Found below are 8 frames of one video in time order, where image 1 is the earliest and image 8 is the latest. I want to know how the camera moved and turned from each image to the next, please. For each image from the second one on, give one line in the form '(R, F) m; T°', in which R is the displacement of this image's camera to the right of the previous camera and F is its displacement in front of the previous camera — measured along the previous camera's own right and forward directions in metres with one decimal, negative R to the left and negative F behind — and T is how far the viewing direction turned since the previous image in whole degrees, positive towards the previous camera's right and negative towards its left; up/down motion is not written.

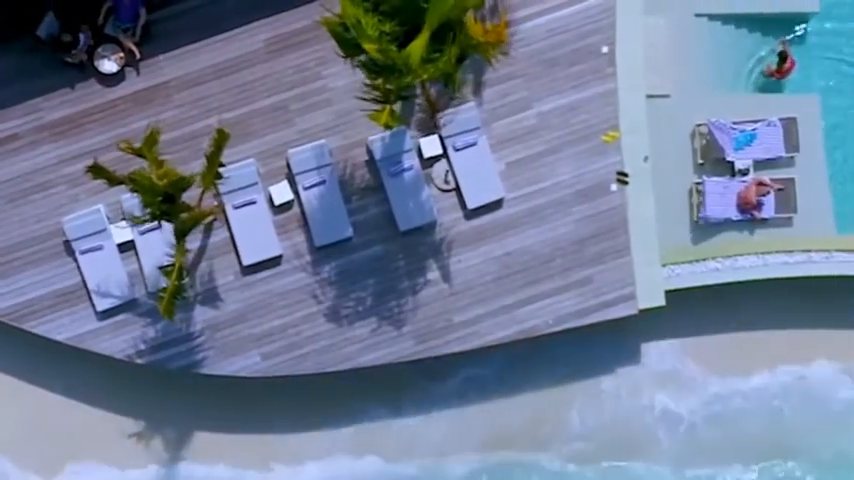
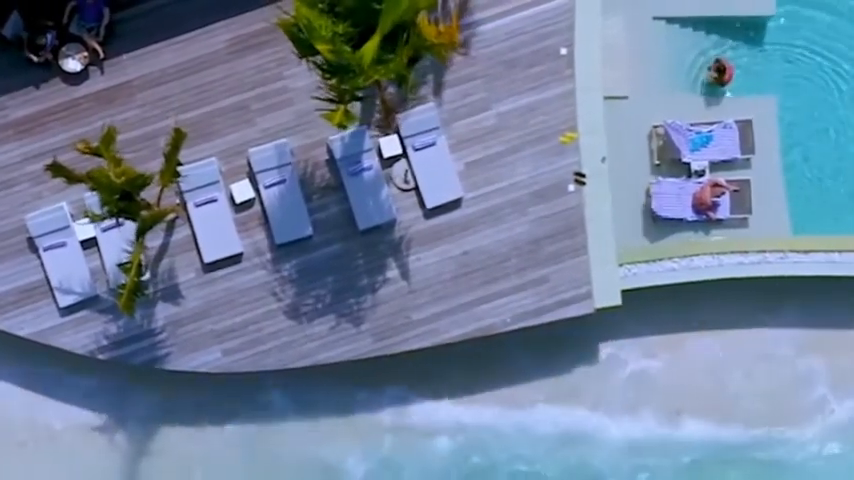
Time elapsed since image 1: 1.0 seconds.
(+0.6, -0.2) m; 0°
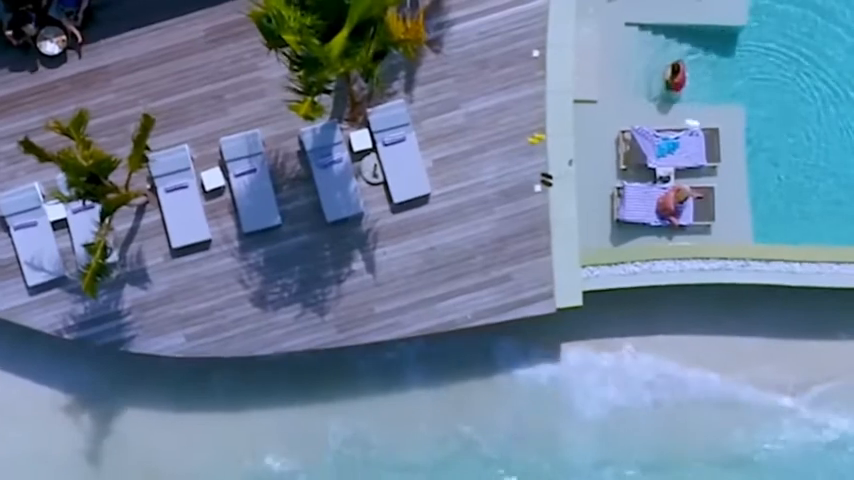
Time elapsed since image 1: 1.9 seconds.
(+0.6, -0.2) m; 0°
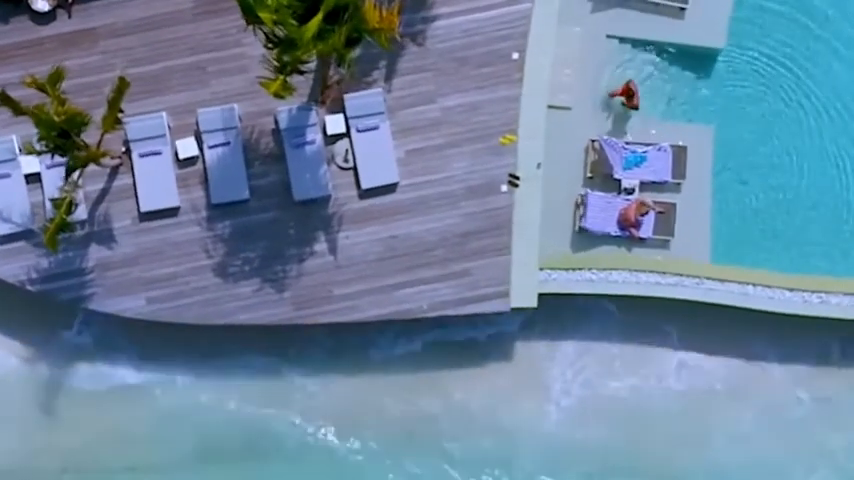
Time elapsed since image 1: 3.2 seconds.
(+0.7, -0.3) m; 0°
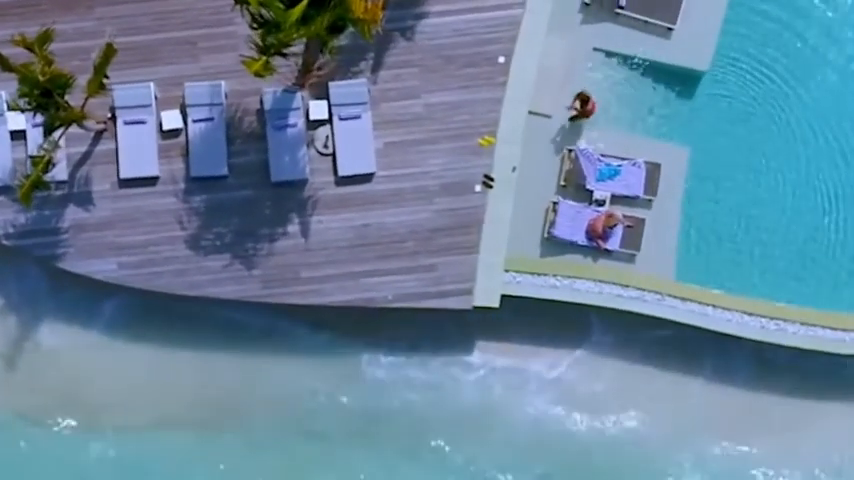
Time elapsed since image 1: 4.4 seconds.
(+0.6, -0.2) m; 0°
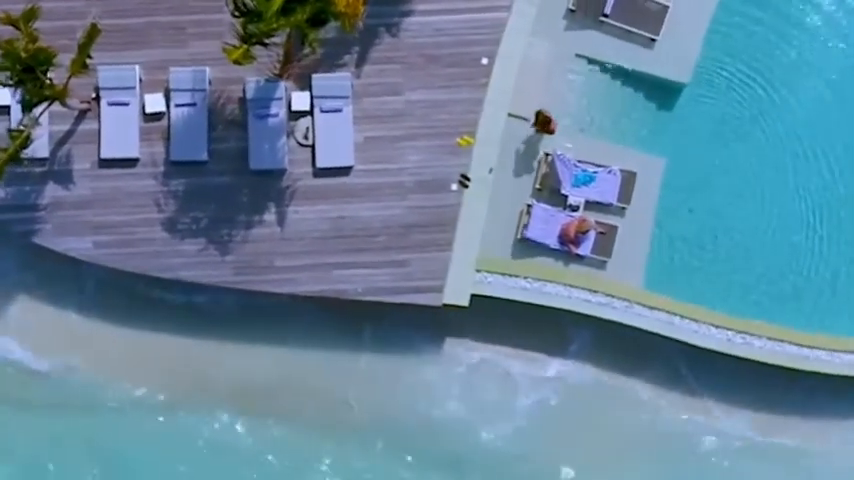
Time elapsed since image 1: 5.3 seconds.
(+0.5, -0.1) m; 0°
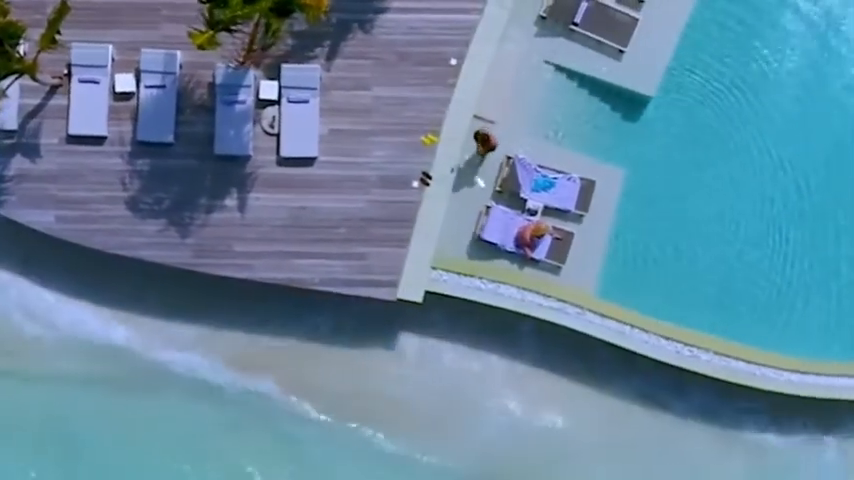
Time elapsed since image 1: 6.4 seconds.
(+0.8, -0.2) m; 0°
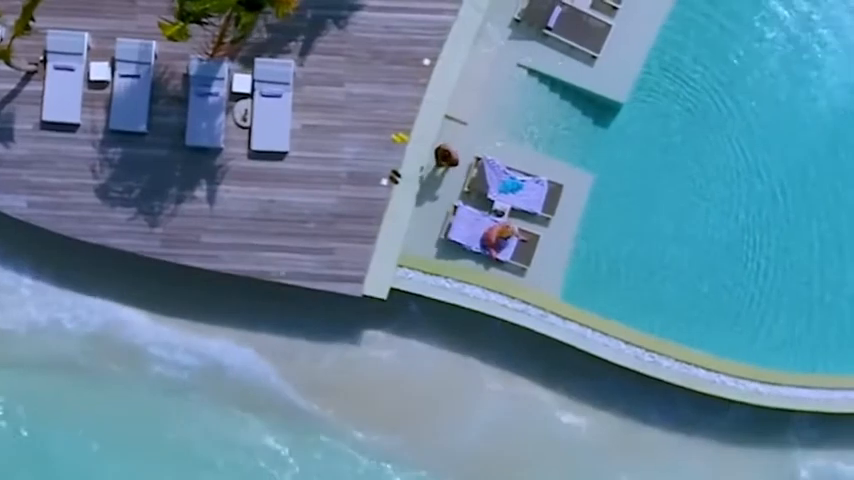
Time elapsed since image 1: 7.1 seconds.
(+0.6, -0.1) m; 0°
